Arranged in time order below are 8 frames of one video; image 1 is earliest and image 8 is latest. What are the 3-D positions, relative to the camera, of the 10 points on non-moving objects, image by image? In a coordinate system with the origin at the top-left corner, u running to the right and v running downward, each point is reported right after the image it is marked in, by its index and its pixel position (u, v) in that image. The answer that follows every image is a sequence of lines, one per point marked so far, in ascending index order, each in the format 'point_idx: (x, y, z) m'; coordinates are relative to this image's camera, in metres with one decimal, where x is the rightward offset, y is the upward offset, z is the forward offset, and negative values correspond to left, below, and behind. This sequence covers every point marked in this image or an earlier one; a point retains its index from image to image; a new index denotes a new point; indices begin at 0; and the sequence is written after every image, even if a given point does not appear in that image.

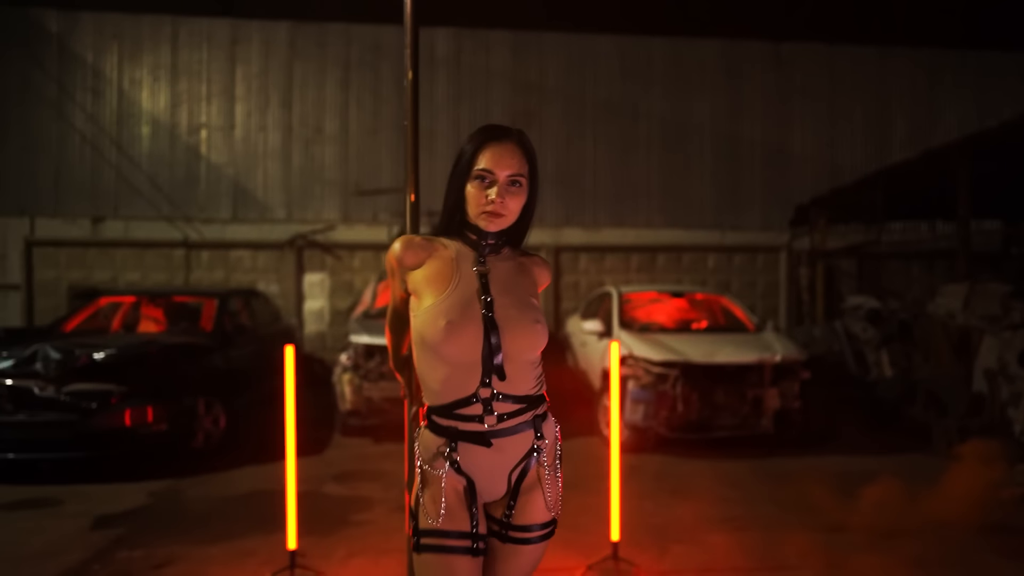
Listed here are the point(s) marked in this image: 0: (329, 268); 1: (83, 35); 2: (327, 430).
0: (-2.8, +0.3, +12.3) m
1: (-6.5, +3.8, +12.2) m
2: (-1.9, -1.4, +8.0) m
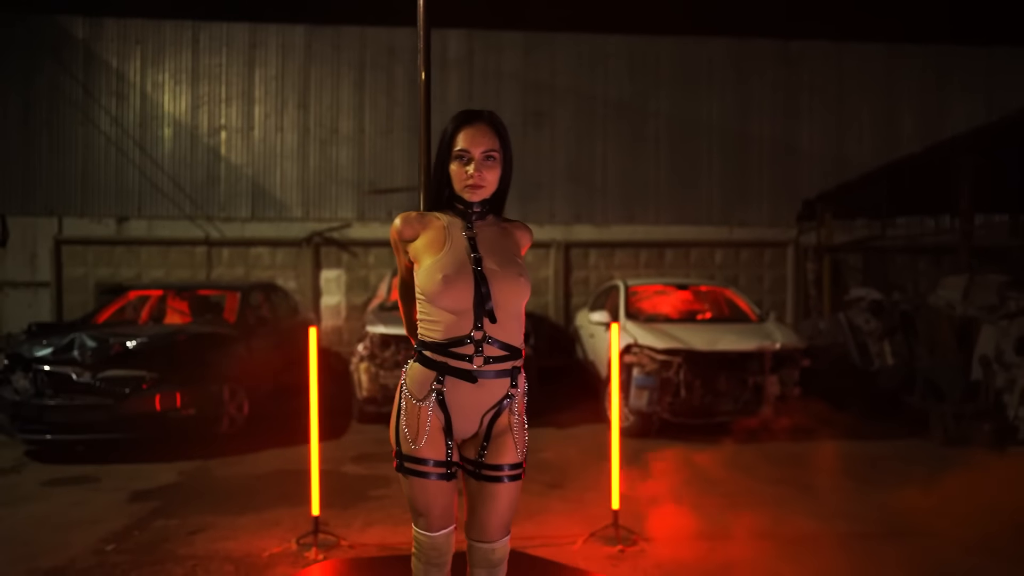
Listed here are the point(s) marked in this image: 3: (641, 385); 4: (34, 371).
0: (-2.6, +0.4, +12.7) m
1: (-6.3, +3.9, +12.6) m
2: (-1.7, -1.4, +8.4) m
3: (+1.2, -0.9, +7.6) m
4: (-3.8, -0.7, +6.4) m
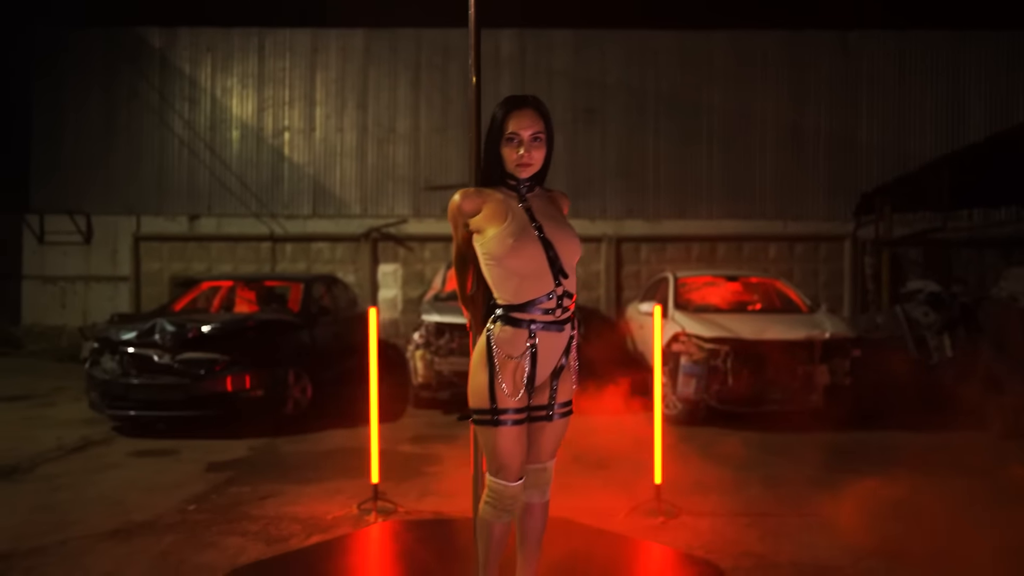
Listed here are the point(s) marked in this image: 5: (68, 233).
0: (-1.8, +0.5, +13.1) m
1: (-5.5, +4.0, +13.3) m
2: (-1.2, -1.3, +8.8) m
3: (+1.7, -0.8, +7.7) m
4: (-3.4, -0.6, +6.9) m
5: (-7.4, +0.9, +13.3) m
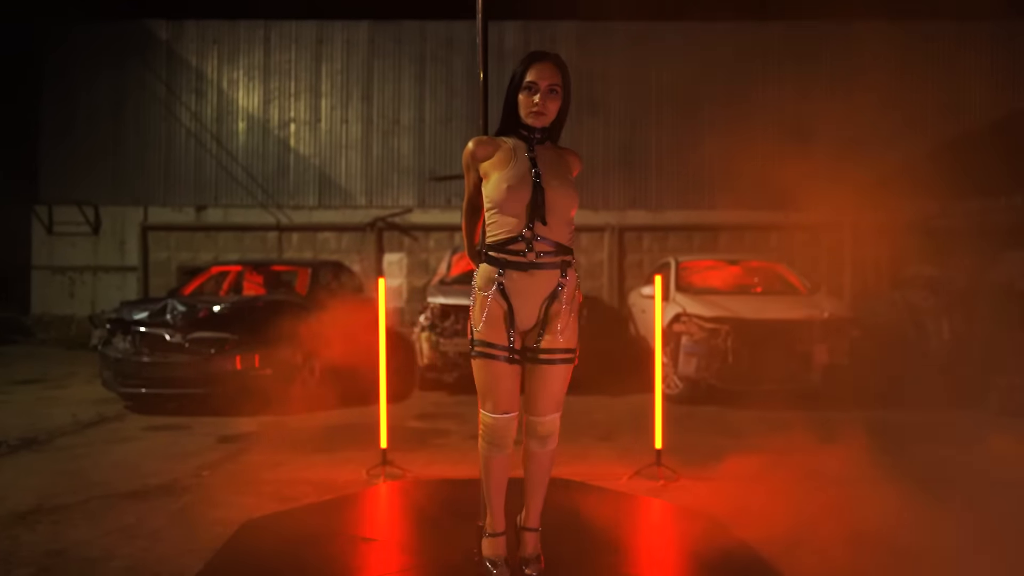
0: (-1.7, +0.7, +13.2) m
1: (-5.4, +4.1, +13.4) m
2: (-1.2, -1.1, +8.9) m
3: (+1.8, -0.6, +7.9) m
4: (-3.3, -0.4, +7.0) m
5: (-7.3, +1.1, +13.5) m
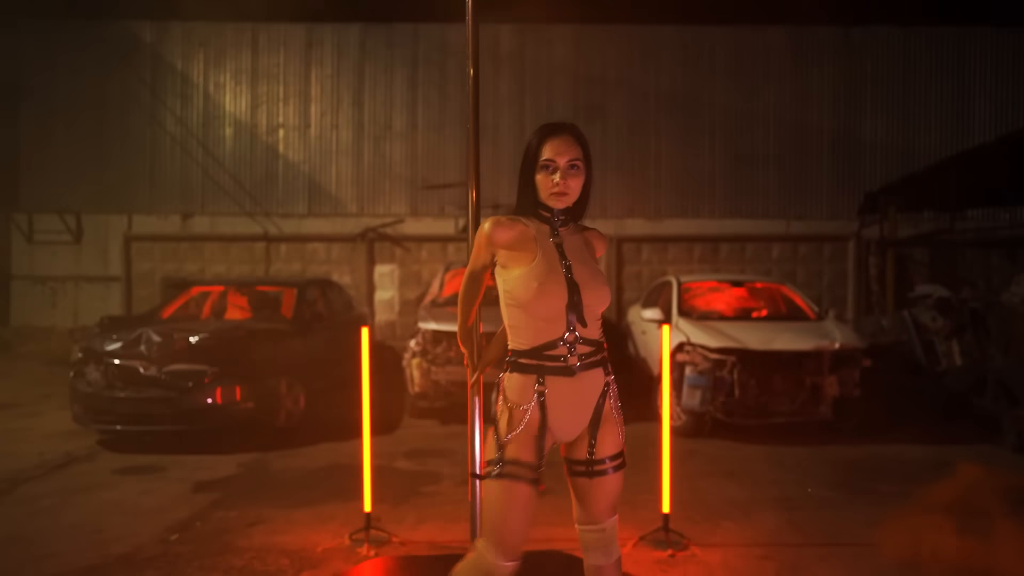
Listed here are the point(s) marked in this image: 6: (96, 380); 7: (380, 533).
0: (-1.8, +0.5, +12.8) m
1: (-5.5, +4.0, +13.0) m
2: (-1.2, -1.3, +8.5) m
3: (+1.7, -0.9, +7.5) m
4: (-3.4, -0.6, +6.6) m
5: (-7.4, +0.9, +13.1) m
6: (-3.5, -0.8, +6.7) m
7: (-0.7, -1.4, +4.4) m
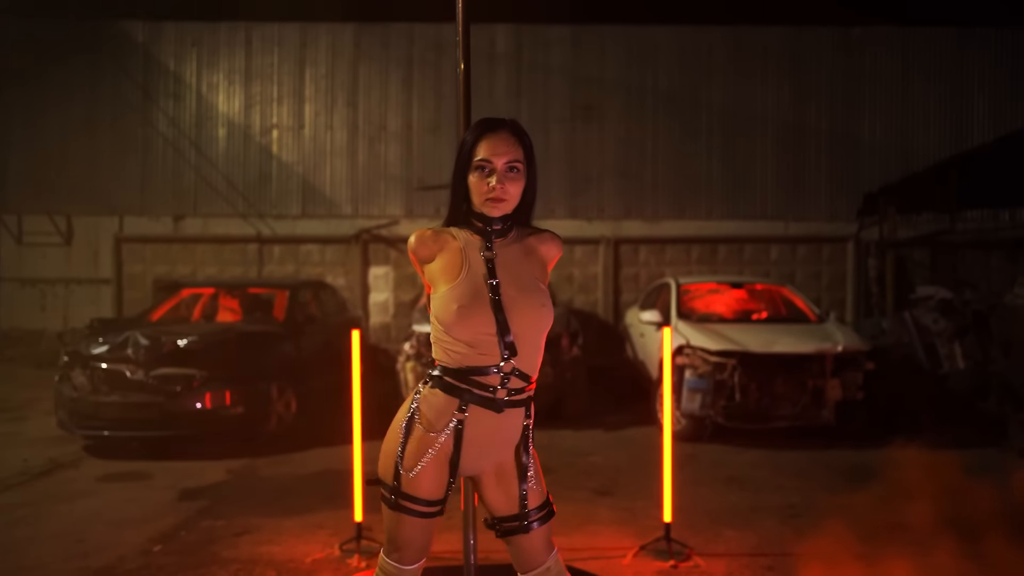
0: (-1.9, +0.4, +12.7) m
1: (-5.6, +3.9, +12.8) m
2: (-1.2, -1.4, +8.4) m
3: (+1.7, -0.9, +7.4) m
4: (-3.4, -0.6, +6.5) m
5: (-7.5, +0.9, +12.9) m
6: (-3.5, -0.8, +6.5) m
7: (-0.7, -1.4, +4.2) m
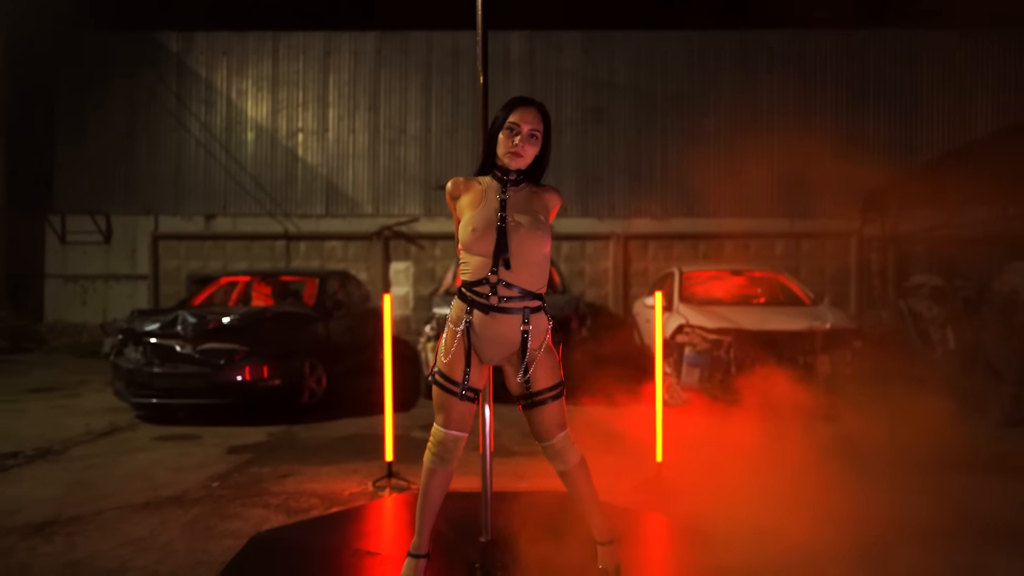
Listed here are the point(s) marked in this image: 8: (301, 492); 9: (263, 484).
0: (-1.6, +0.5, +13.4) m
1: (-5.3, +4.0, +13.6) m
2: (-1.1, -1.2, +9.0) m
3: (+1.8, -0.7, +8.0) m
4: (-3.3, -0.5, +7.2) m
5: (-7.2, +0.9, +13.7) m
6: (-3.4, -0.6, +7.2) m
7: (-0.7, -1.2, +4.9) m
8: (-1.3, -1.2, +4.8) m
9: (-1.5, -1.2, +5.0) m
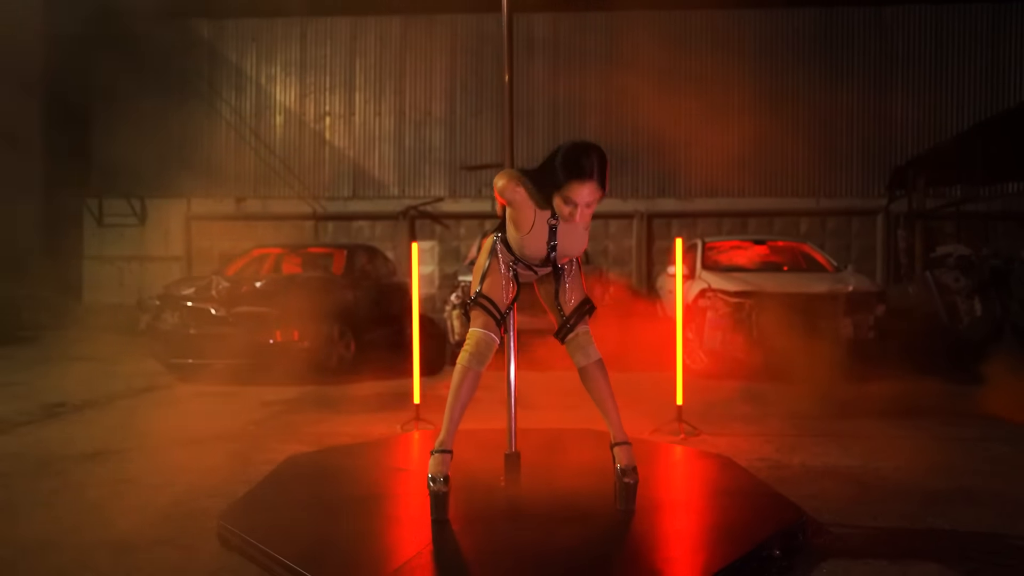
0: (-1.2, +0.9, +13.5) m
1: (-5.0, +4.3, +13.9) m
2: (-0.8, -0.9, +9.2) m
3: (+2.0, -0.4, +8.1) m
4: (-3.1, -0.2, +7.4) m
5: (-6.8, +1.3, +14.1) m
6: (-3.2, -0.3, +7.5) m
7: (-0.5, -0.9, +5.1) m
8: (-1.1, -0.9, +5.0) m
9: (-1.4, -0.9, +5.2) m
